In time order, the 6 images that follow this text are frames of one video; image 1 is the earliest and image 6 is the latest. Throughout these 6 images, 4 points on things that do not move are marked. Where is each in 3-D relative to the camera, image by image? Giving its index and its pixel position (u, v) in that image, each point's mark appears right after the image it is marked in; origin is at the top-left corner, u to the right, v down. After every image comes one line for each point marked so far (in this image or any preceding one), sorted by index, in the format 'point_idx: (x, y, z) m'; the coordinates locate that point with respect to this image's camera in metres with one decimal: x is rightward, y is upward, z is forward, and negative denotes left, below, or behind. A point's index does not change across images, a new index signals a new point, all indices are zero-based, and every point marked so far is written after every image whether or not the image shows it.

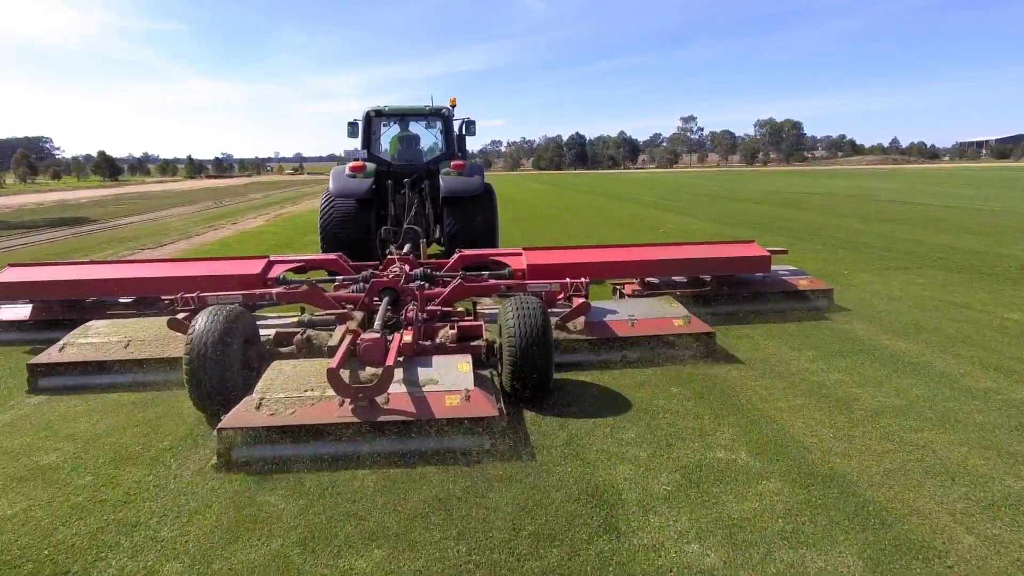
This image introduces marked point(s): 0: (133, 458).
0: (-6.8, -3.0, +2.9) m
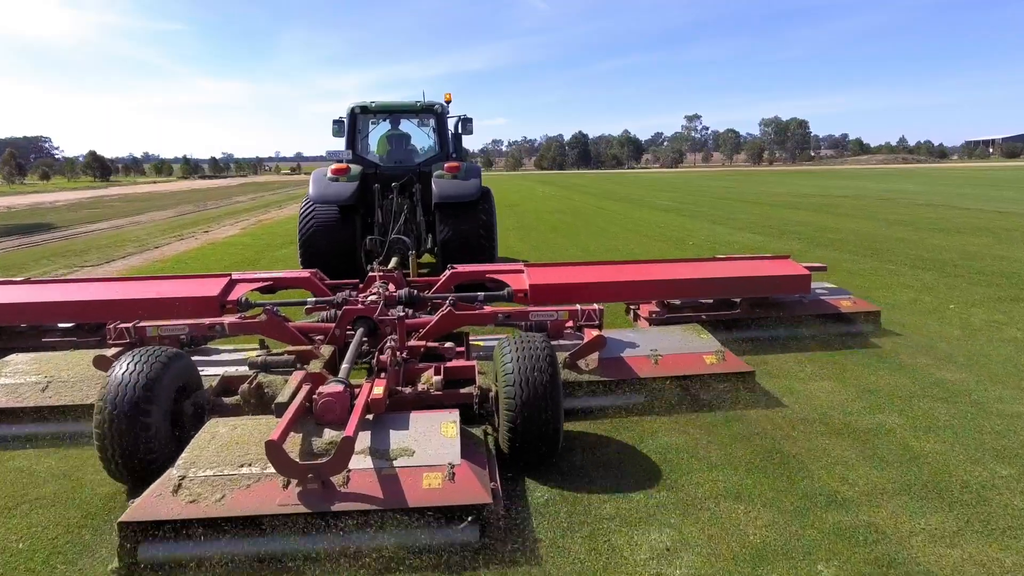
0: (-6.8, -3.6, +2.3) m
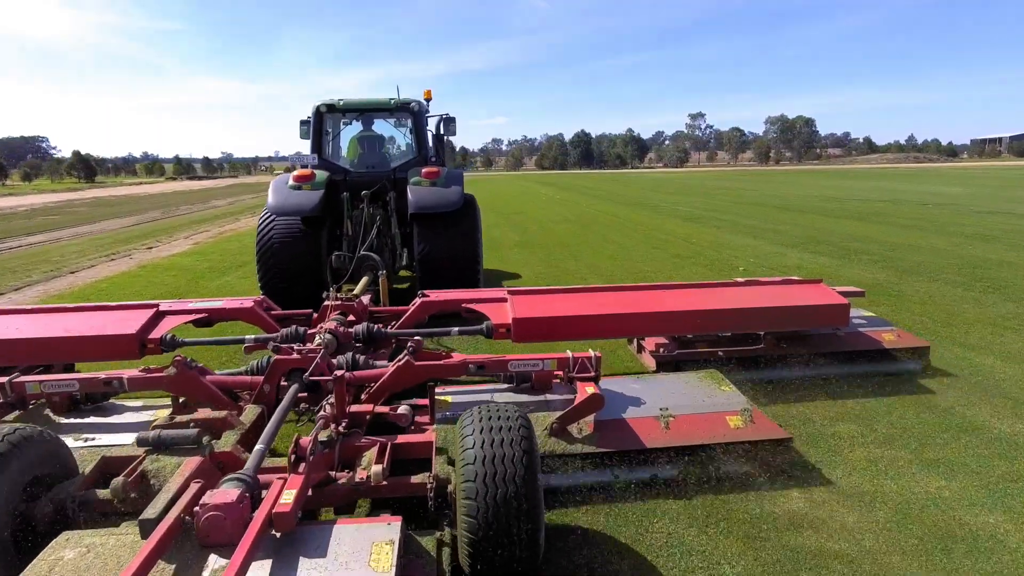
0: (-7.3, -4.4, +1.6) m
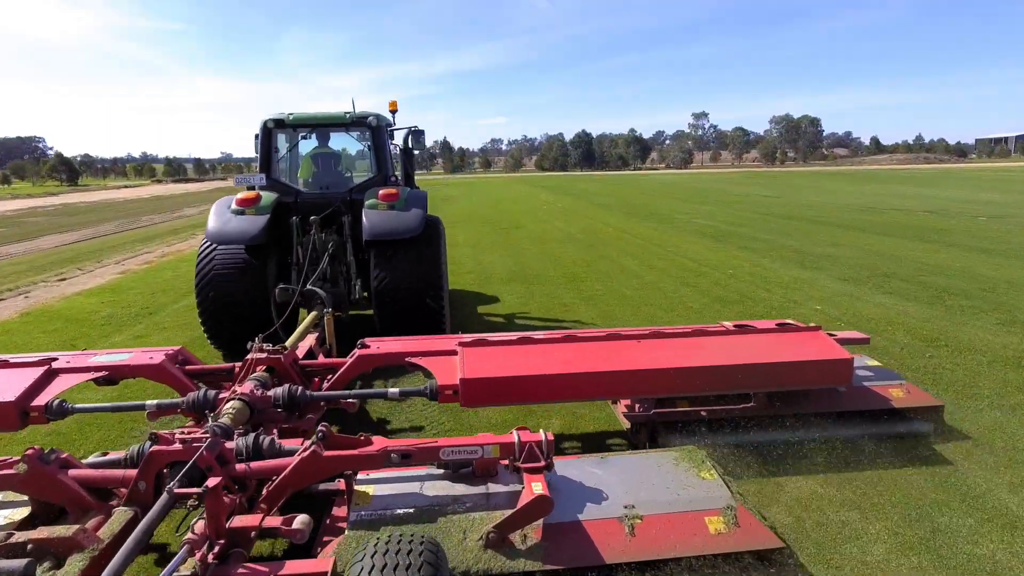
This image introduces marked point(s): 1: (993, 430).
0: (-8.3, -5.4, +1.1) m
1: (+11.0, -3.2, +3.7) m
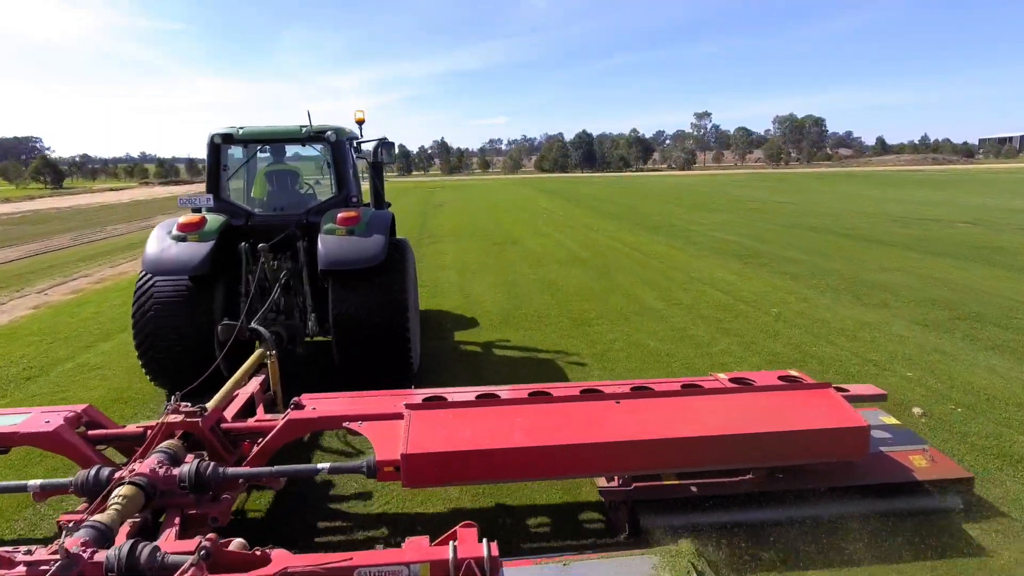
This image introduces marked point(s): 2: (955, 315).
0: (-9.1, -6.3, +0.7) m
1: (+10.2, -4.2, +3.1) m
2: (+17.7, -0.9, +6.6) m
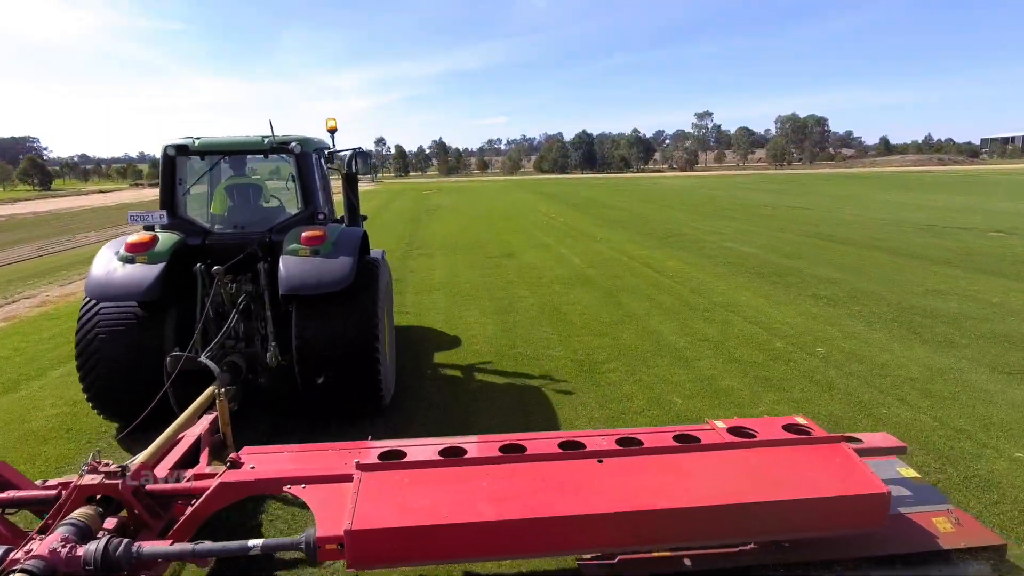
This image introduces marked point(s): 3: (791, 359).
0: (-9.6, -7.0, +0.3) m
1: (+9.7, -4.9, +2.7) m
2: (+17.2, -1.6, +6.2) m
3: (+9.8, -2.5, +5.9) m
